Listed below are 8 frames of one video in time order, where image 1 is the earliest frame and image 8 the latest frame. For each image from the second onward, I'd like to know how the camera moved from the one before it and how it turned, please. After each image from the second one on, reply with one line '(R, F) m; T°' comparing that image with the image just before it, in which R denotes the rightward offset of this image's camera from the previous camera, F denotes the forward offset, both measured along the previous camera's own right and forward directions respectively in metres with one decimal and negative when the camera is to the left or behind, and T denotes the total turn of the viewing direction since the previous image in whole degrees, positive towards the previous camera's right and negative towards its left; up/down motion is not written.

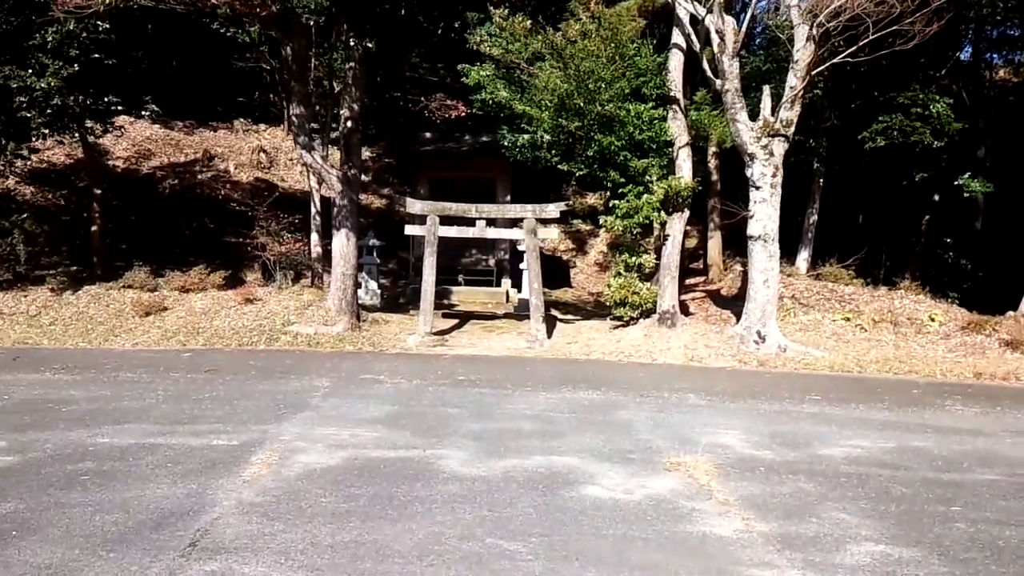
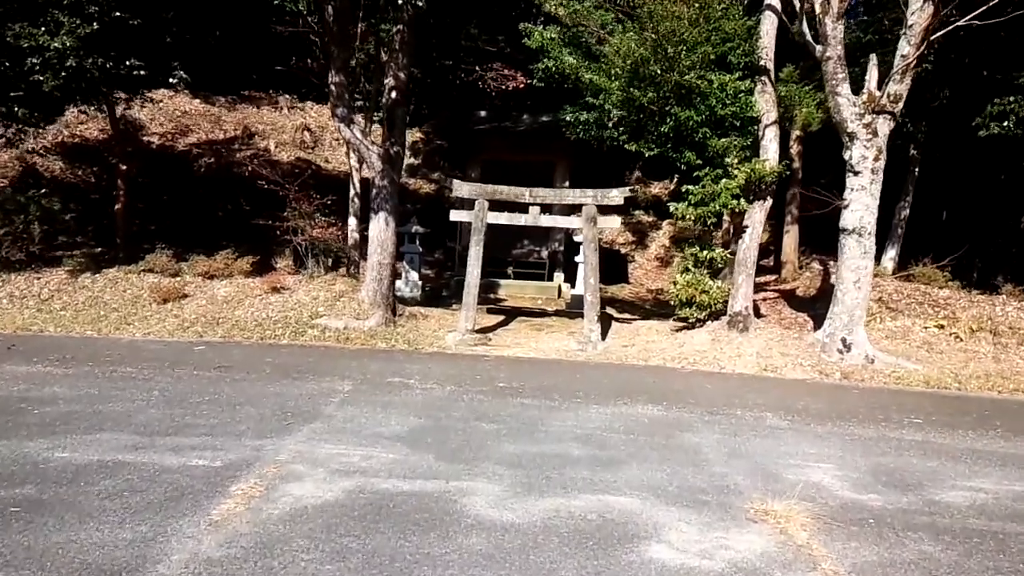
(0.0, +1.0) m; -4°
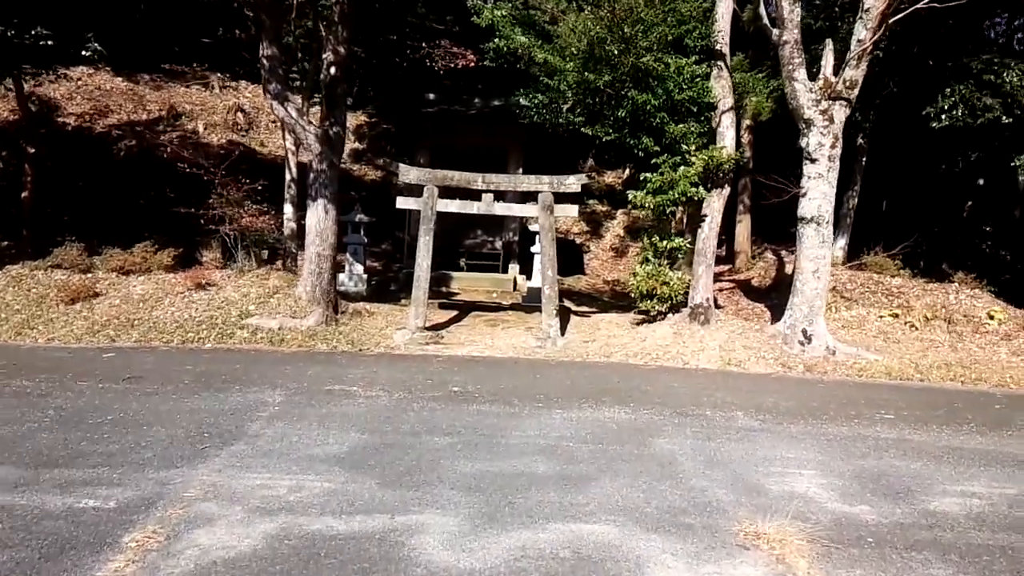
(0.0, +0.6) m; +4°
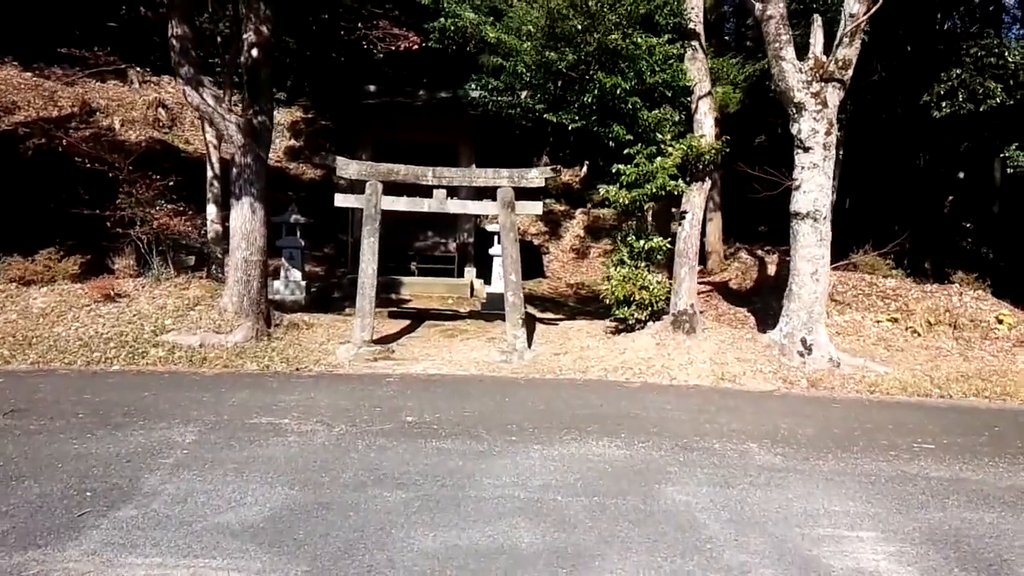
(-0.1, +1.2) m; +3°
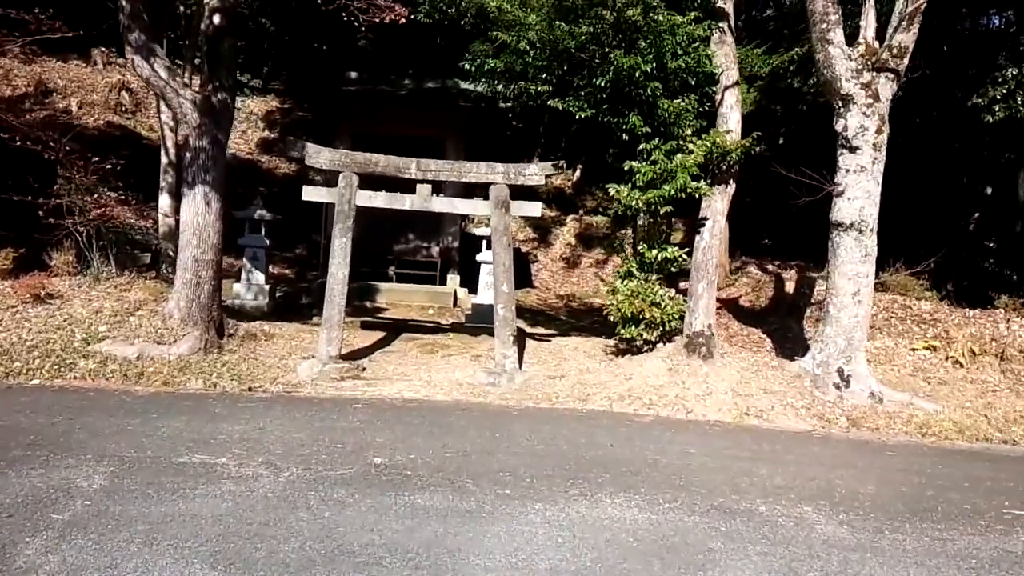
(-0.1, +1.1) m; +1°
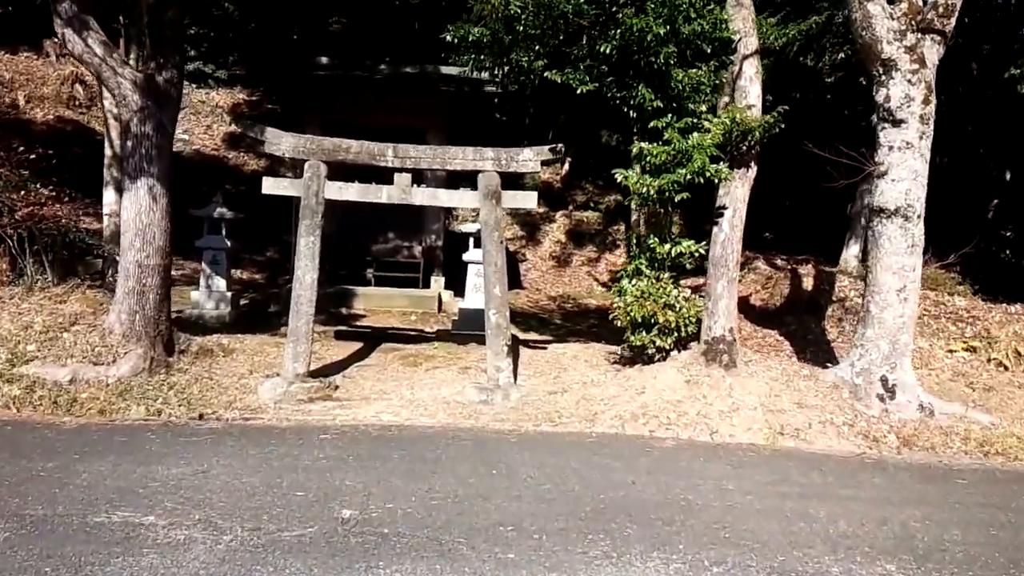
(-0.1, +0.9) m; +1°
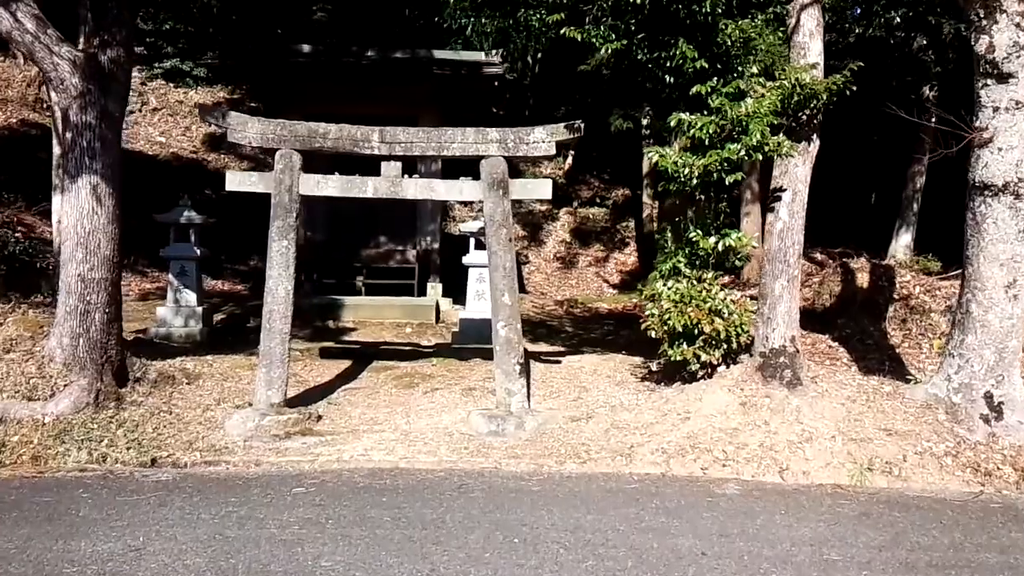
(-0.1, +1.1) m; 0°
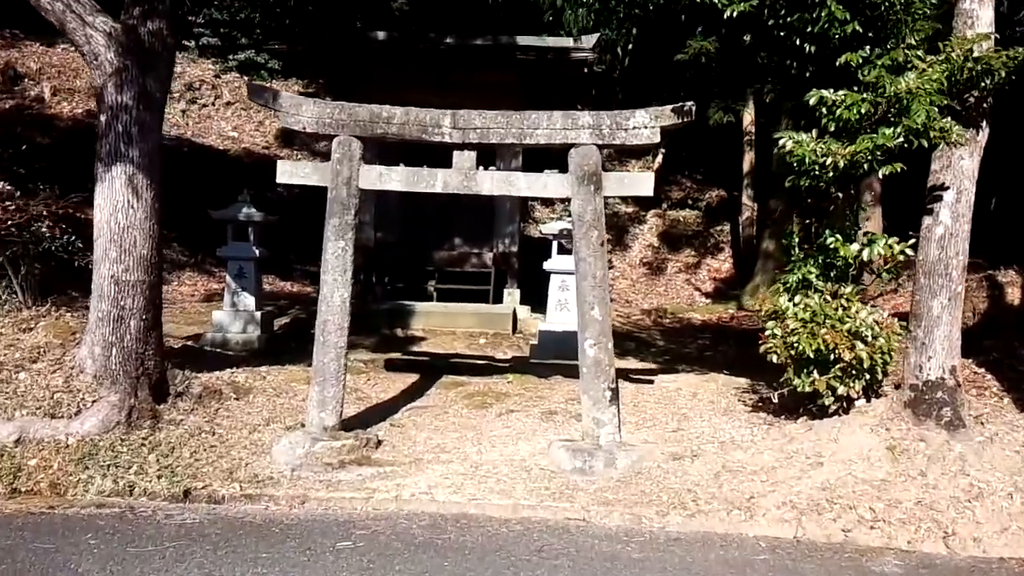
(-0.1, +0.8) m; -5°
